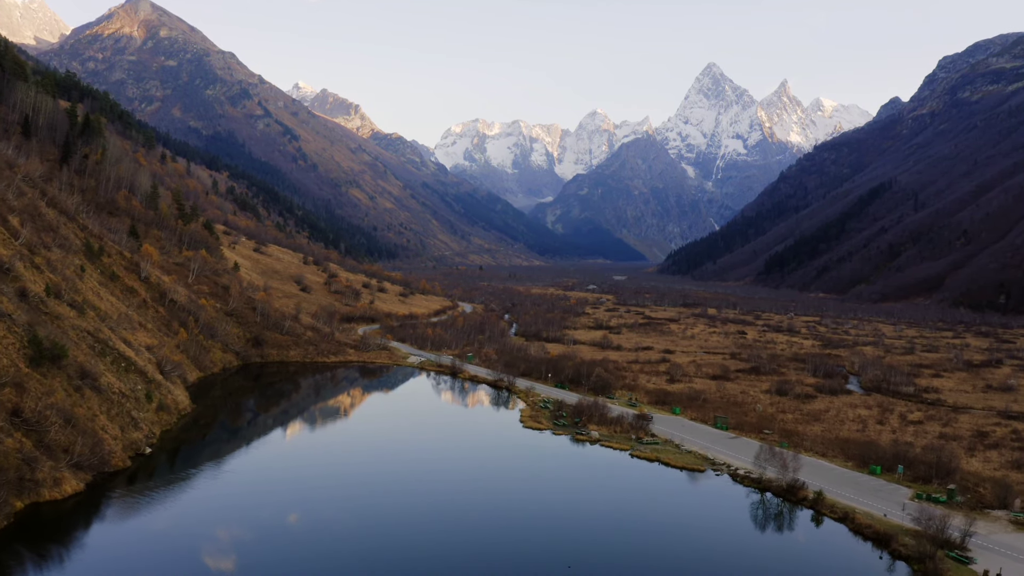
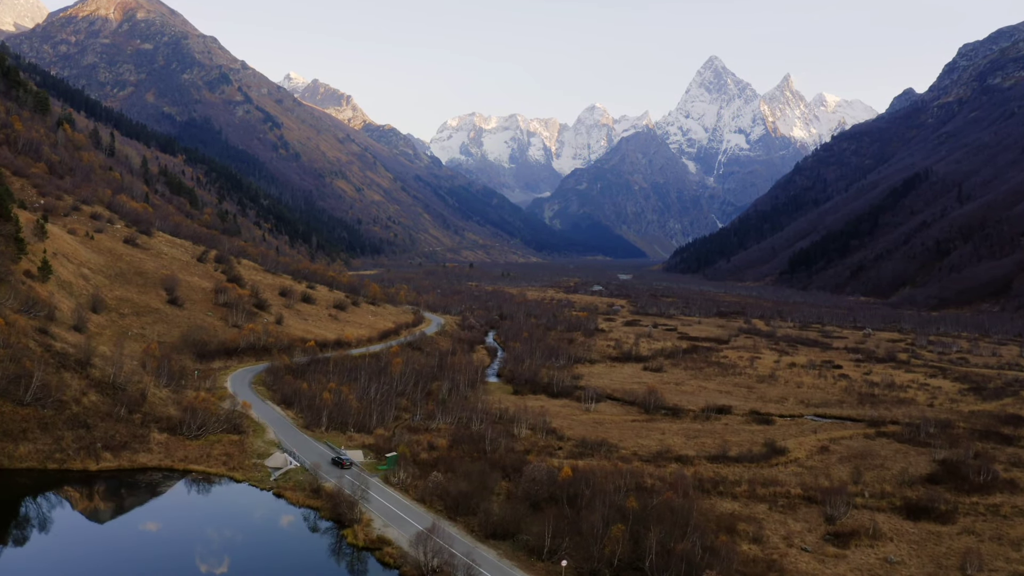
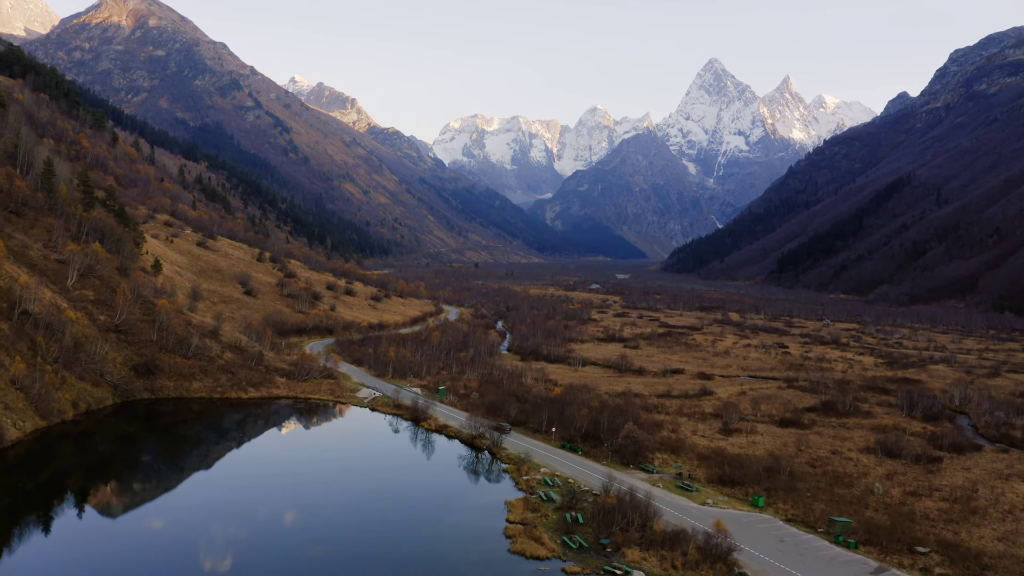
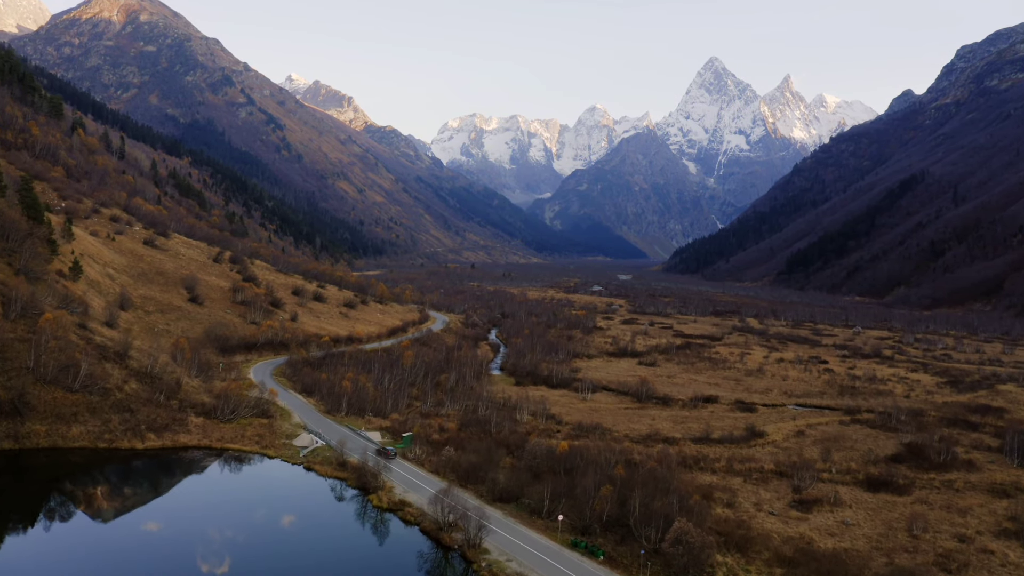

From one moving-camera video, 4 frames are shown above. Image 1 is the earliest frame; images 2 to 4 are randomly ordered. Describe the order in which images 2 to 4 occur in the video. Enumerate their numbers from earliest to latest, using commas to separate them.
3, 4, 2
